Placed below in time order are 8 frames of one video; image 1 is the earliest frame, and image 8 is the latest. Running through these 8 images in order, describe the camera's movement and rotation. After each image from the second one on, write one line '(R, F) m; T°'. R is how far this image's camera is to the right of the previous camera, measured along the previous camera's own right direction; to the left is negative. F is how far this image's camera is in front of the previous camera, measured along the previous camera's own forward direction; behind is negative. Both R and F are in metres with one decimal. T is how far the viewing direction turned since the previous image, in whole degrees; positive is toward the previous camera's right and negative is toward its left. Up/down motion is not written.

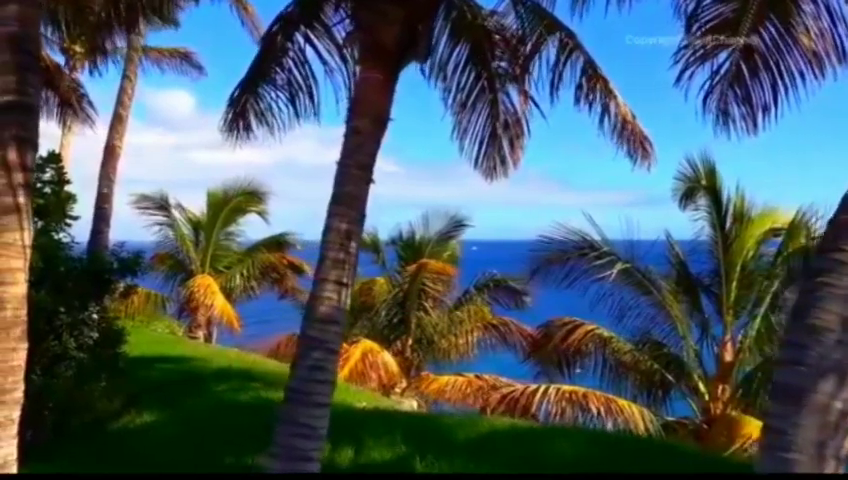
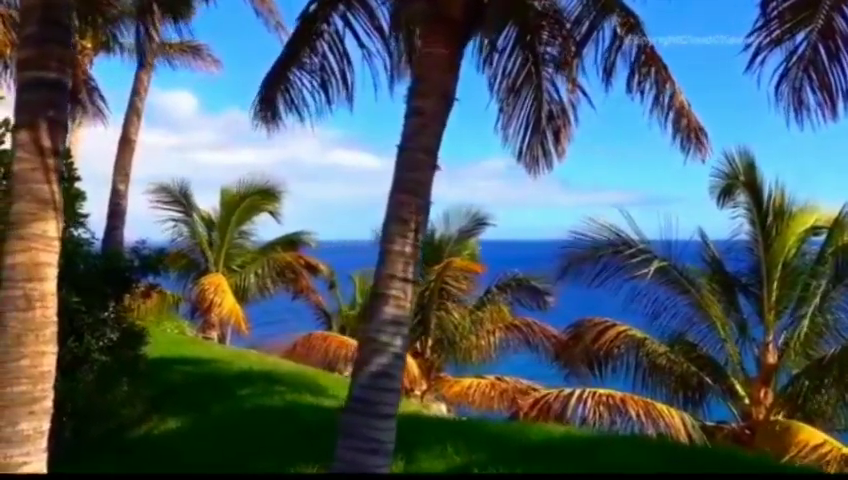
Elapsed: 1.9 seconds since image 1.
(-0.3, +0.5) m; 0°
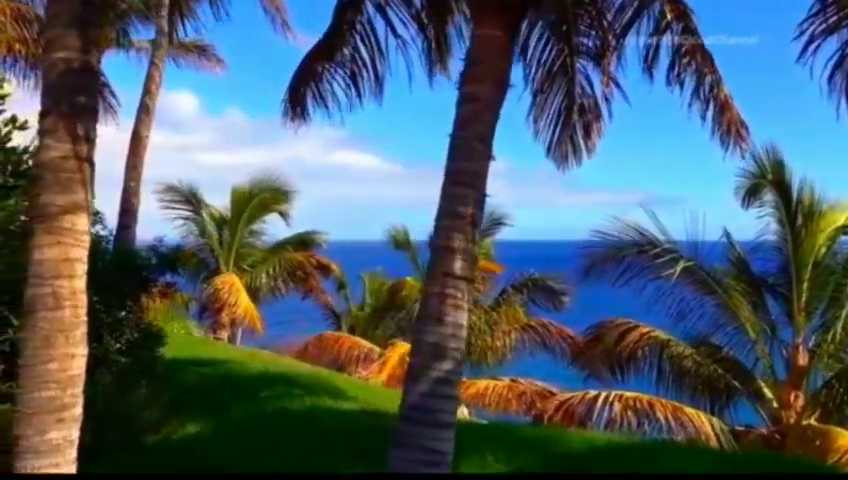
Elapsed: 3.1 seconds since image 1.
(-0.2, +0.3) m; 0°
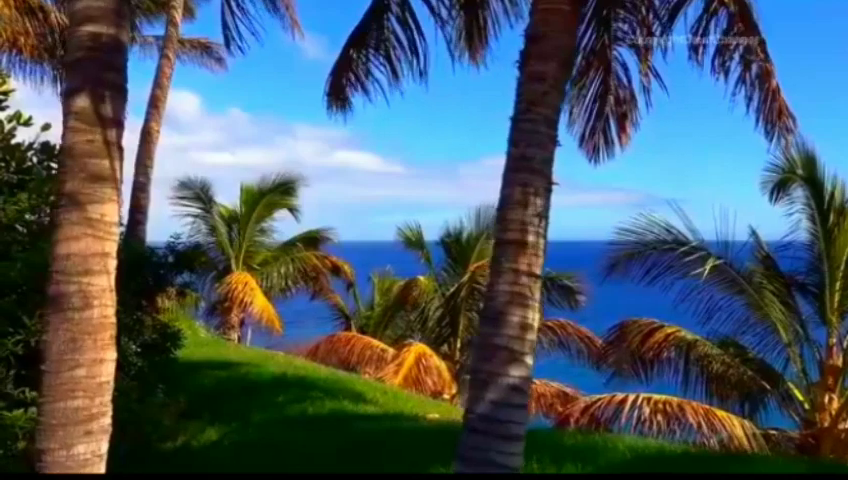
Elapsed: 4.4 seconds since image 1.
(-0.2, +0.4) m; 0°
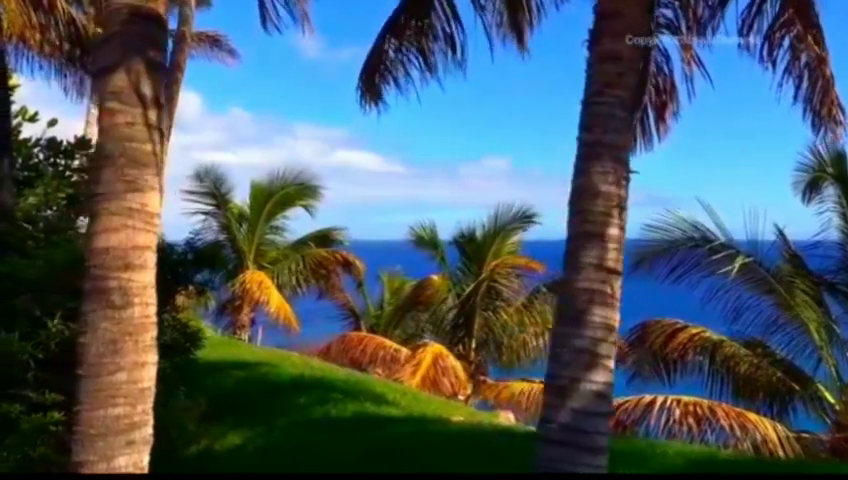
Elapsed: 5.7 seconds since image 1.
(-0.2, +0.3) m; 0°
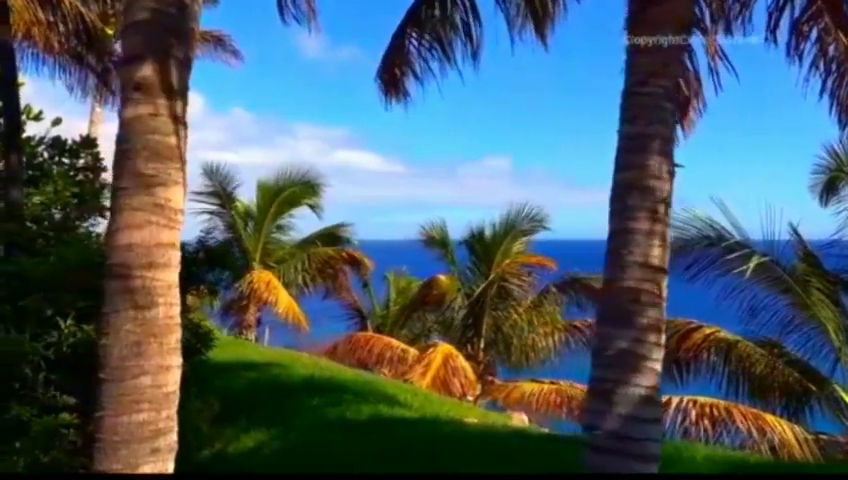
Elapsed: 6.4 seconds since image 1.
(-0.1, +0.2) m; 0°
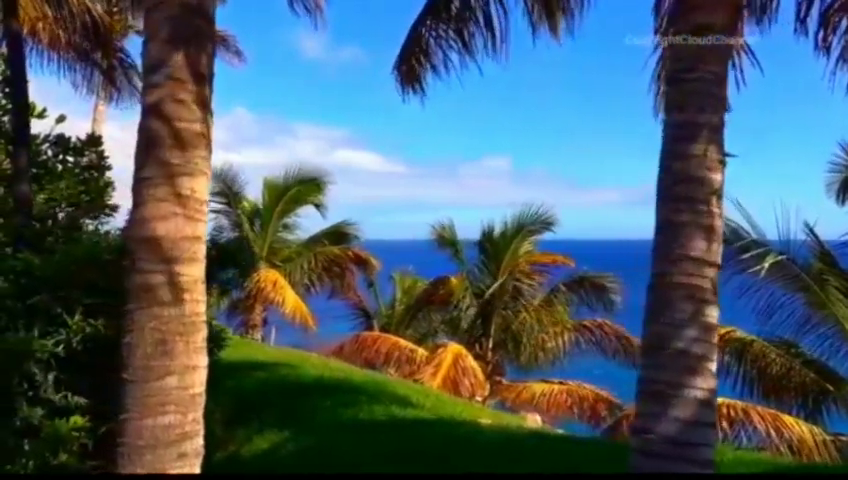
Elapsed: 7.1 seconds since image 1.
(-0.1, +0.2) m; 0°
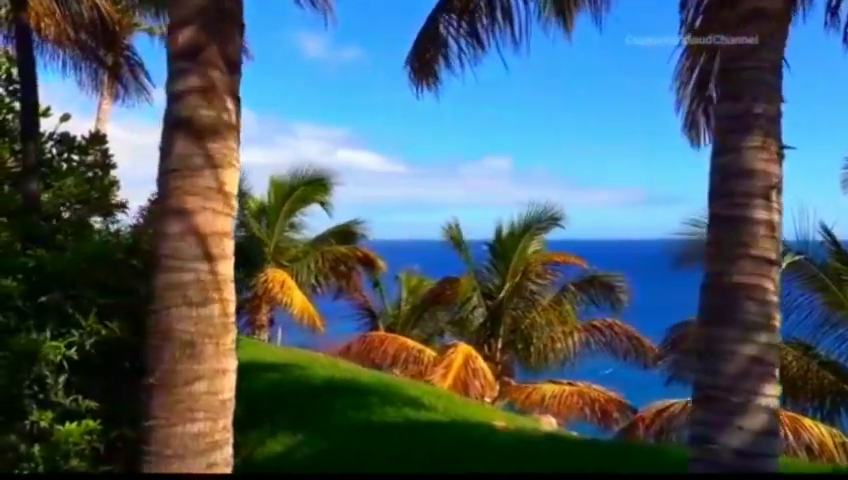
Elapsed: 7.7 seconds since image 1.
(-0.1, +0.2) m; 0°
